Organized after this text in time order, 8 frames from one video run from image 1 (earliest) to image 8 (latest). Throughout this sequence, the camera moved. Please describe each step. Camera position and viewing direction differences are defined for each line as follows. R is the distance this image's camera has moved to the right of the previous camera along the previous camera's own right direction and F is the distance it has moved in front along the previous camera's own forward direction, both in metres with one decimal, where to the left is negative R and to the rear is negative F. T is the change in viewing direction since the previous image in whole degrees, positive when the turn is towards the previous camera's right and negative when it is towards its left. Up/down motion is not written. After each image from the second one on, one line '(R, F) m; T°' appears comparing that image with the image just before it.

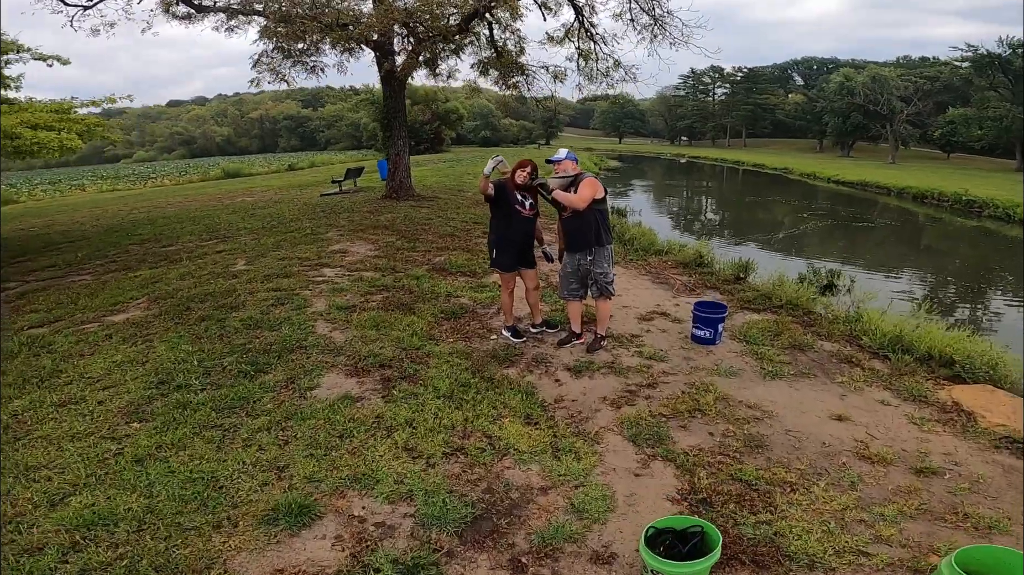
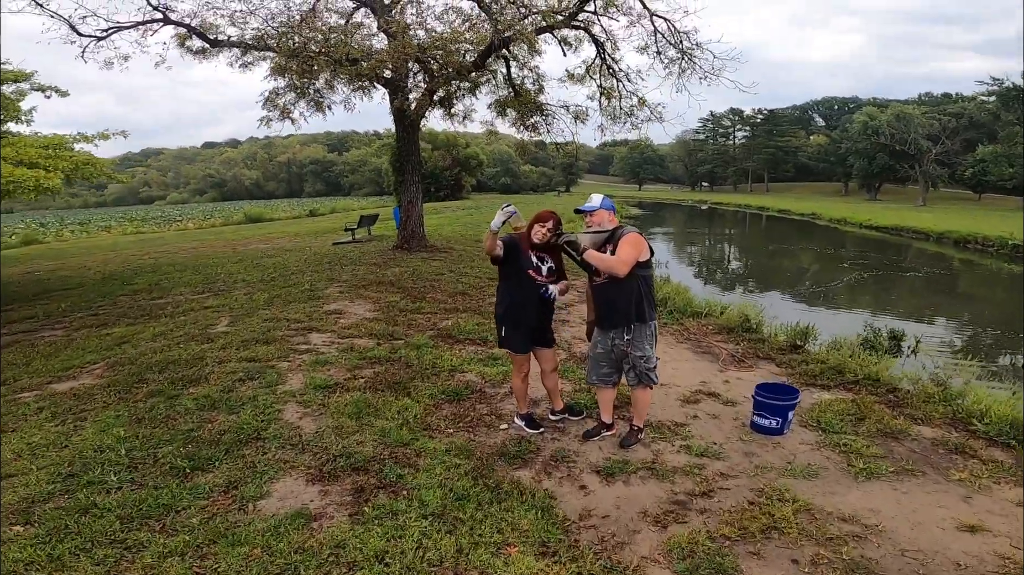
(+0.1, +1.1) m; -2°
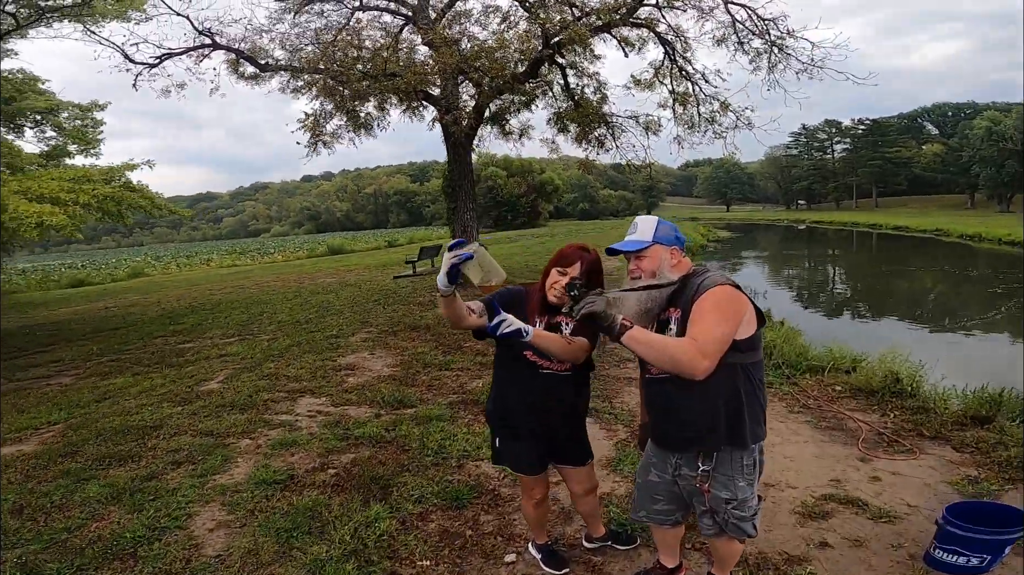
(+0.4, +1.6) m; -8°
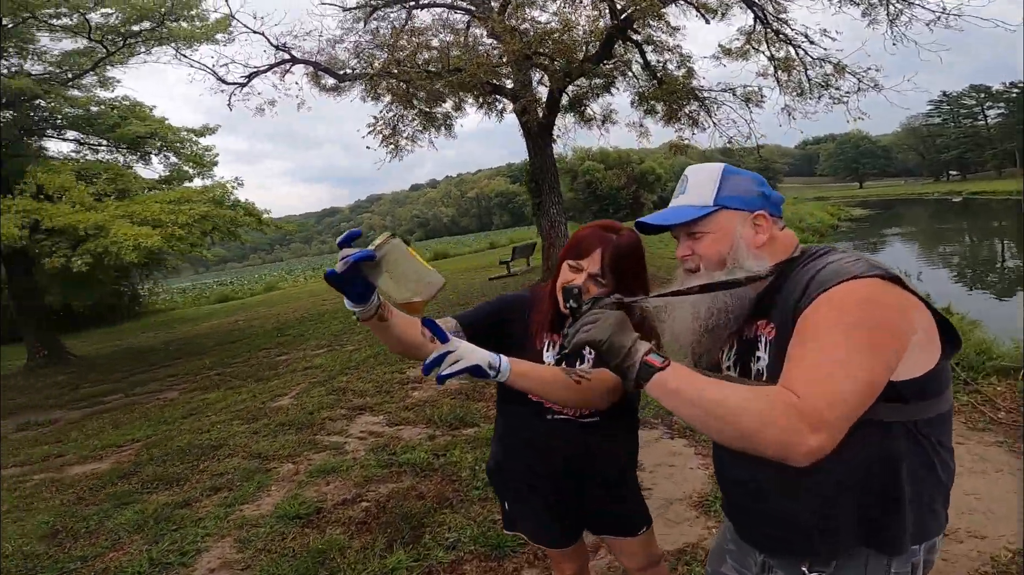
(+0.4, +0.7) m; -11°
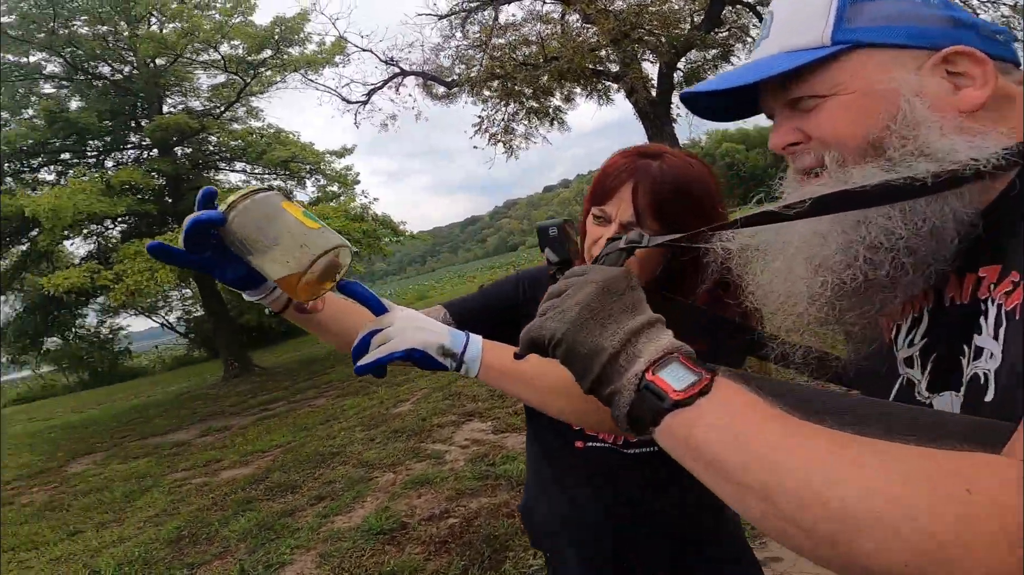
(+0.3, +0.4) m; -14°
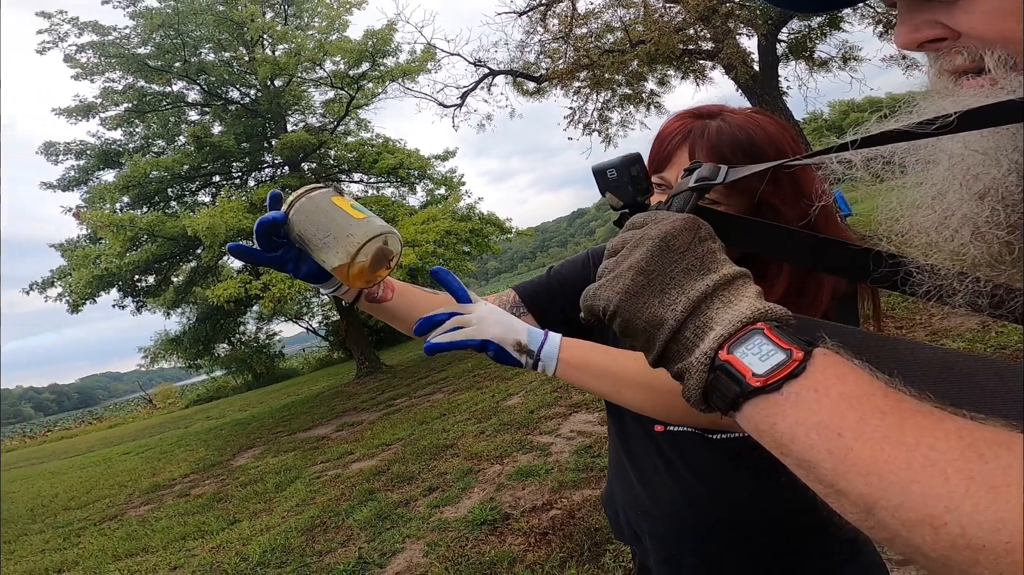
(+0.1, 0.0) m; -11°
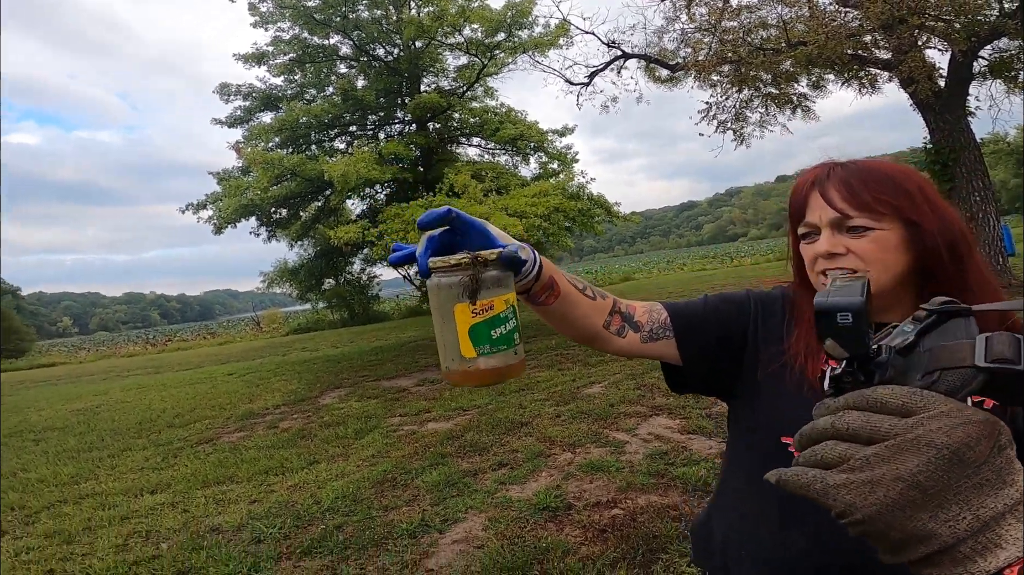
(0.0, +0.1) m; -9°
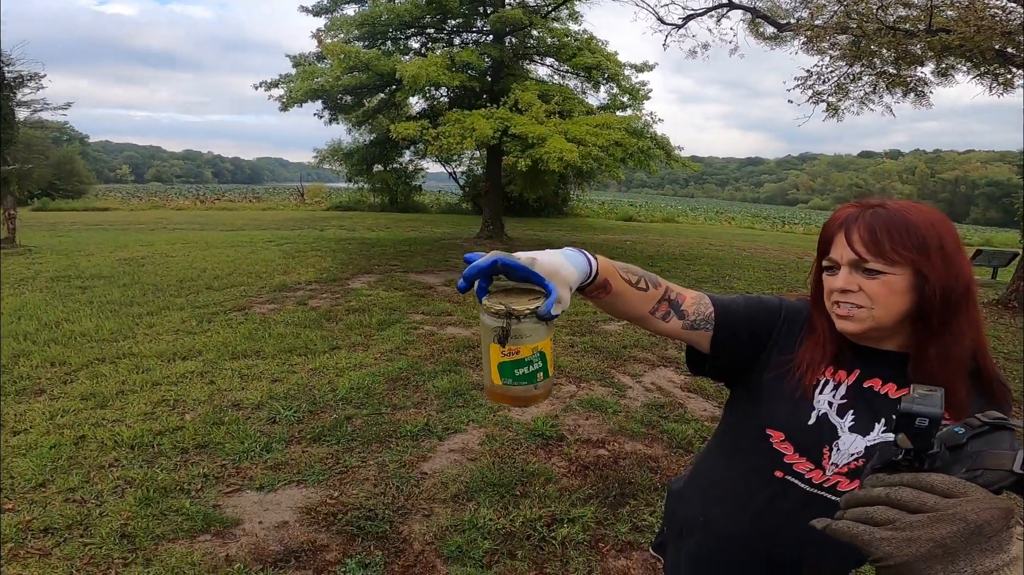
(0.0, 0.0) m; -2°
